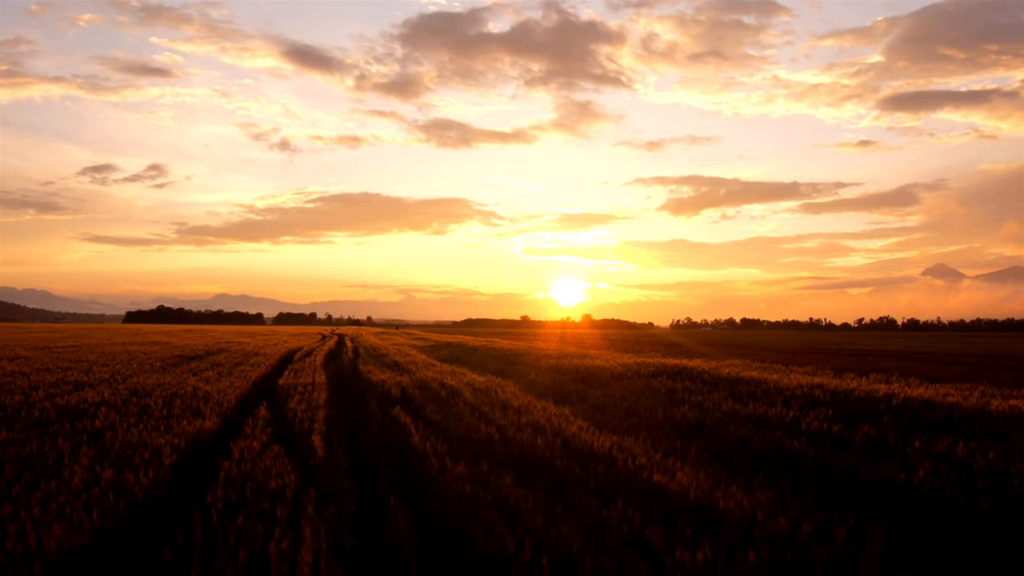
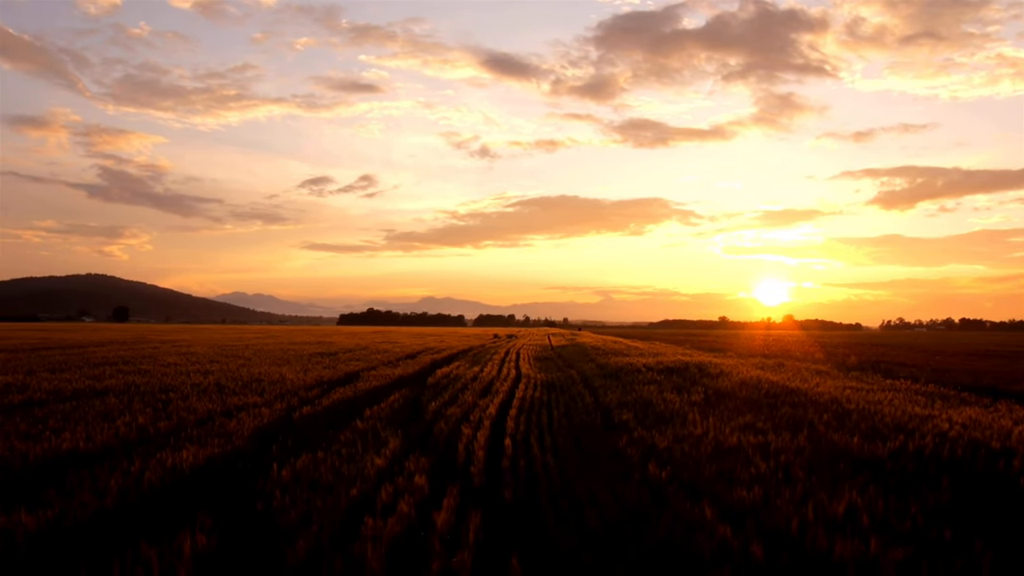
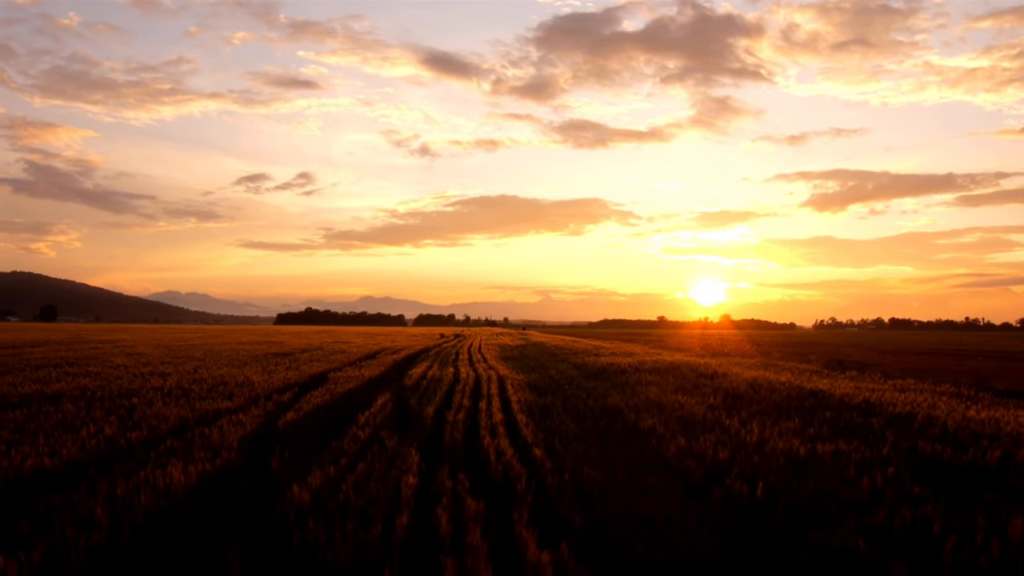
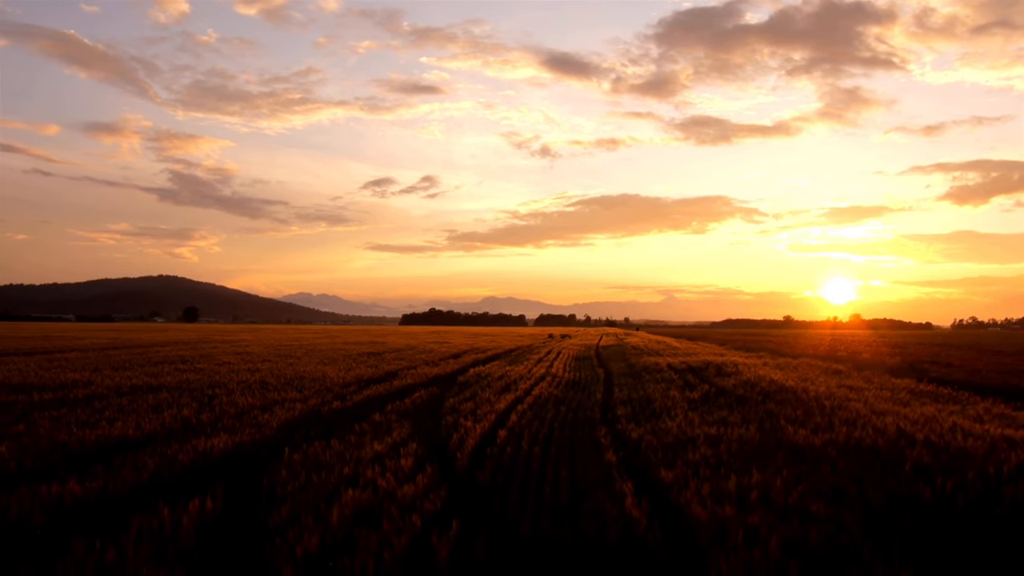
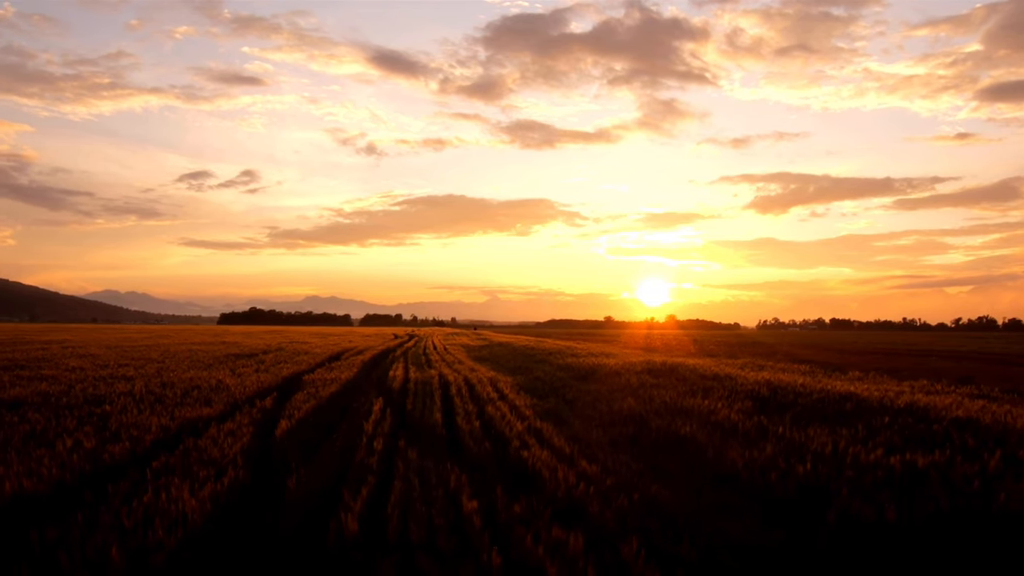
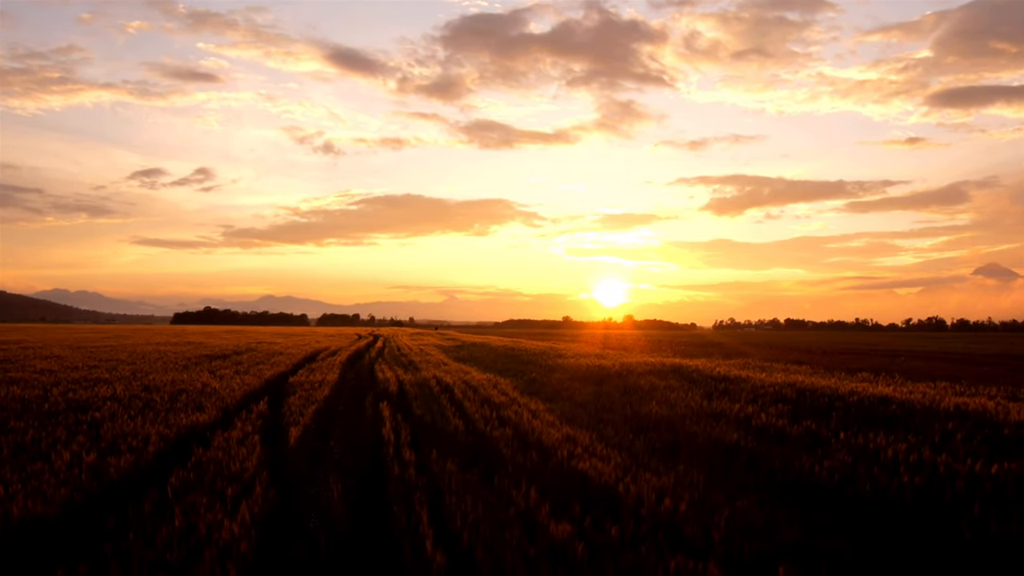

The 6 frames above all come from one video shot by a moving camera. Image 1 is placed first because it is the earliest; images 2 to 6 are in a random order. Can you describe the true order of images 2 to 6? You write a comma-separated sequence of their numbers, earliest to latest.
6, 5, 3, 2, 4
